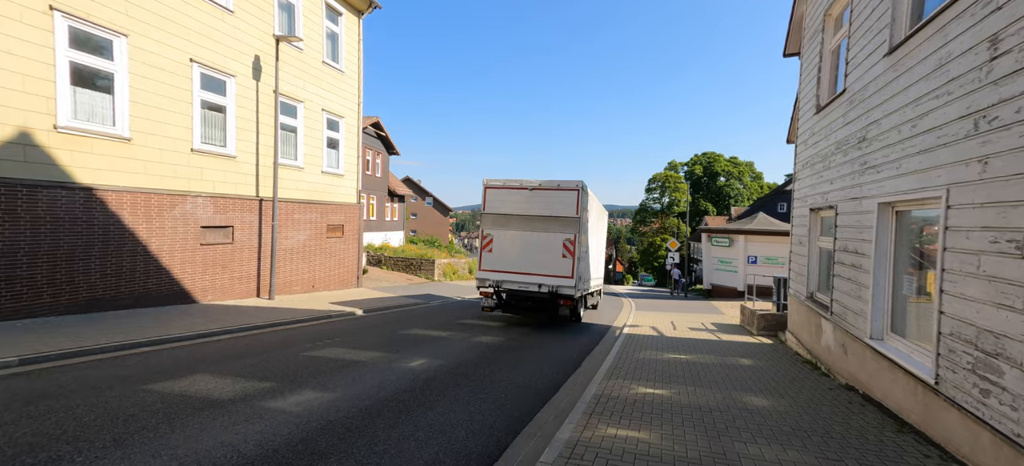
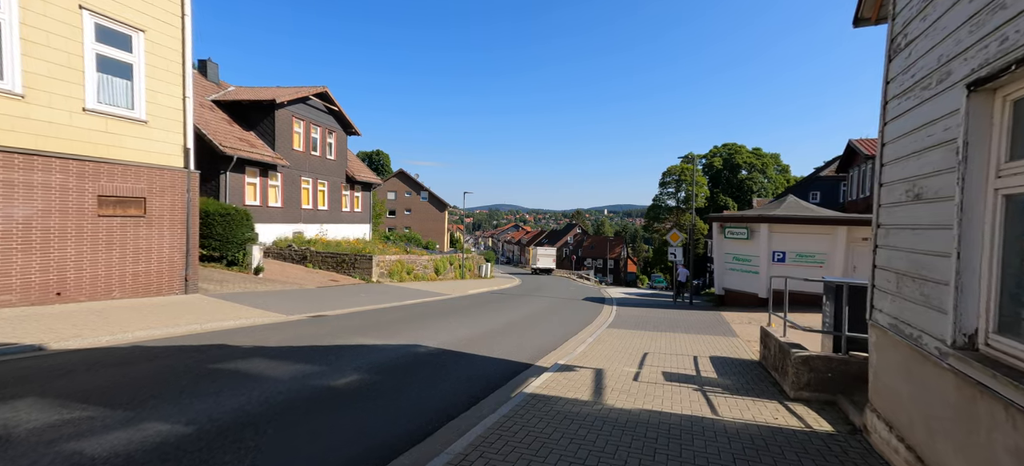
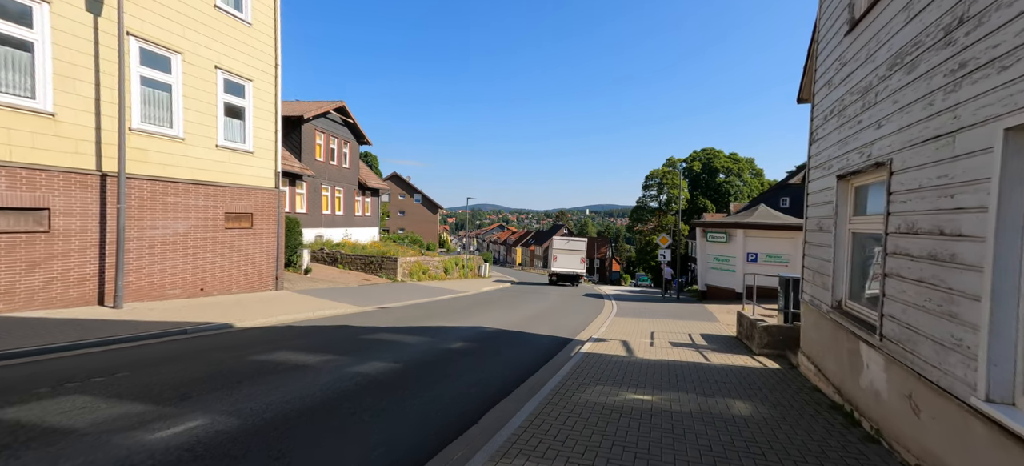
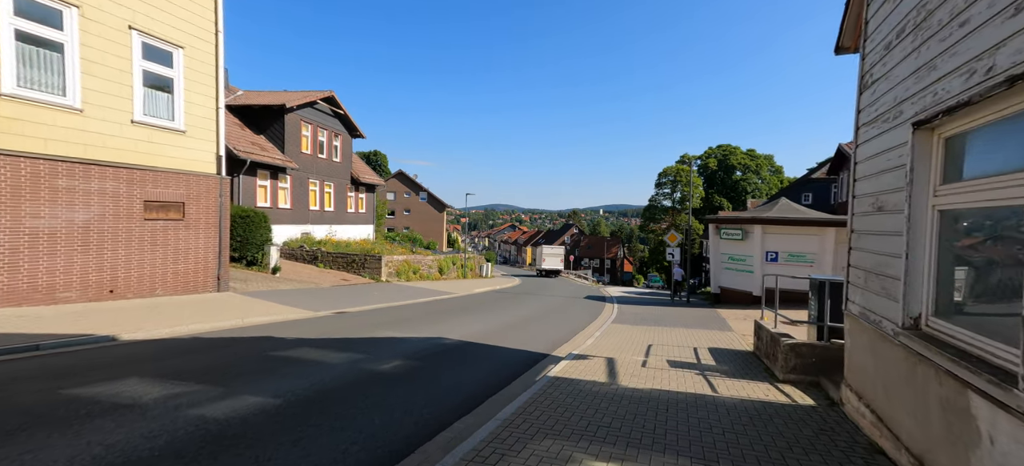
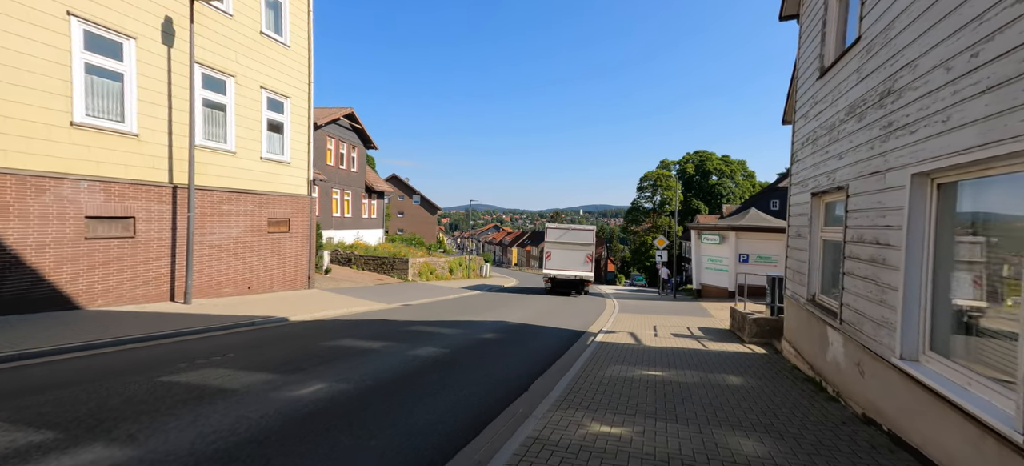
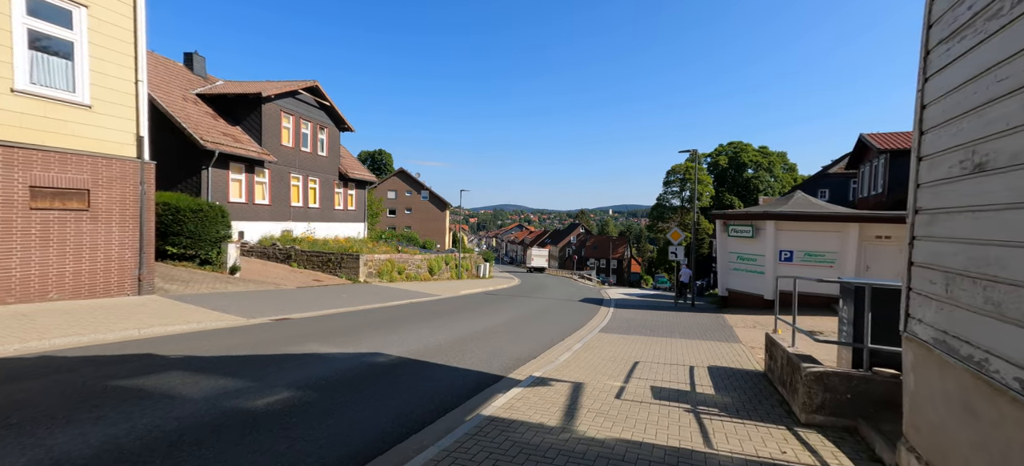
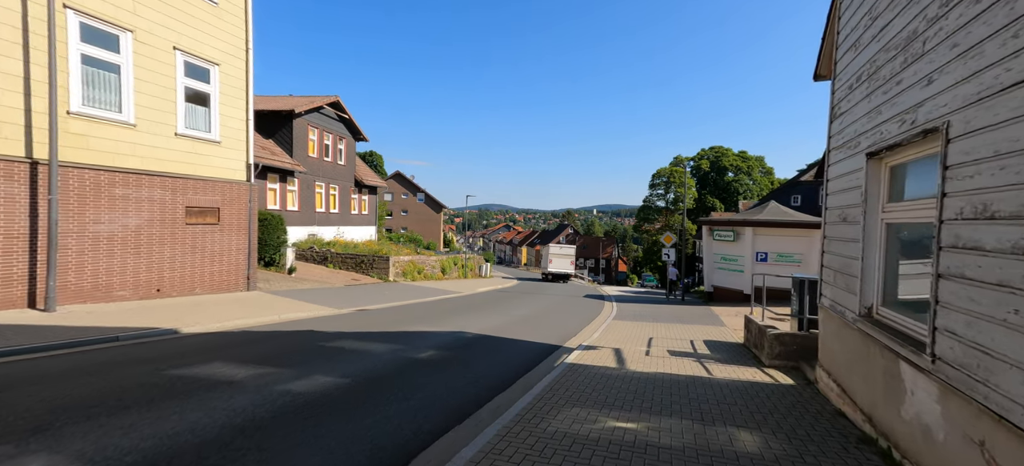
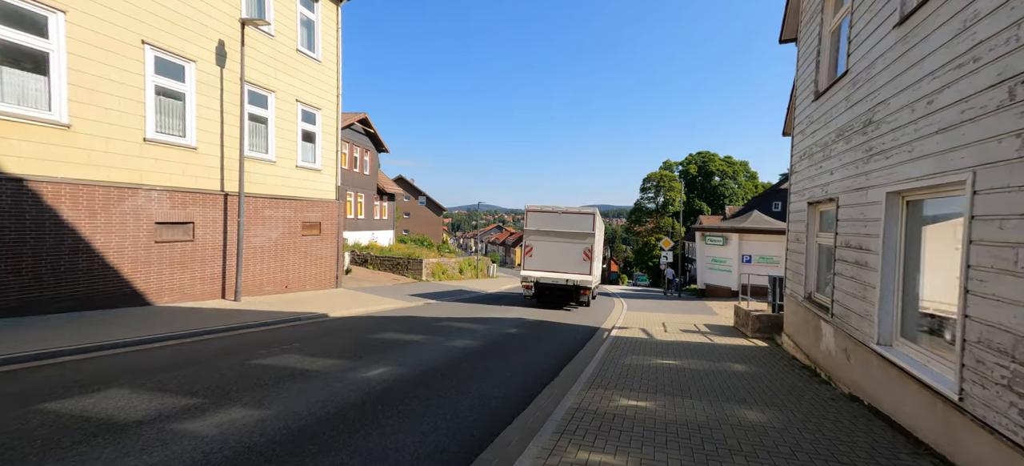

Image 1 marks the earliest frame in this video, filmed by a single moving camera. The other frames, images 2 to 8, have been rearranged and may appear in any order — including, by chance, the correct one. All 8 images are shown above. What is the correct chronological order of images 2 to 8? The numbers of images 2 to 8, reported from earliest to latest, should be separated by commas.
8, 5, 3, 7, 4, 2, 6
